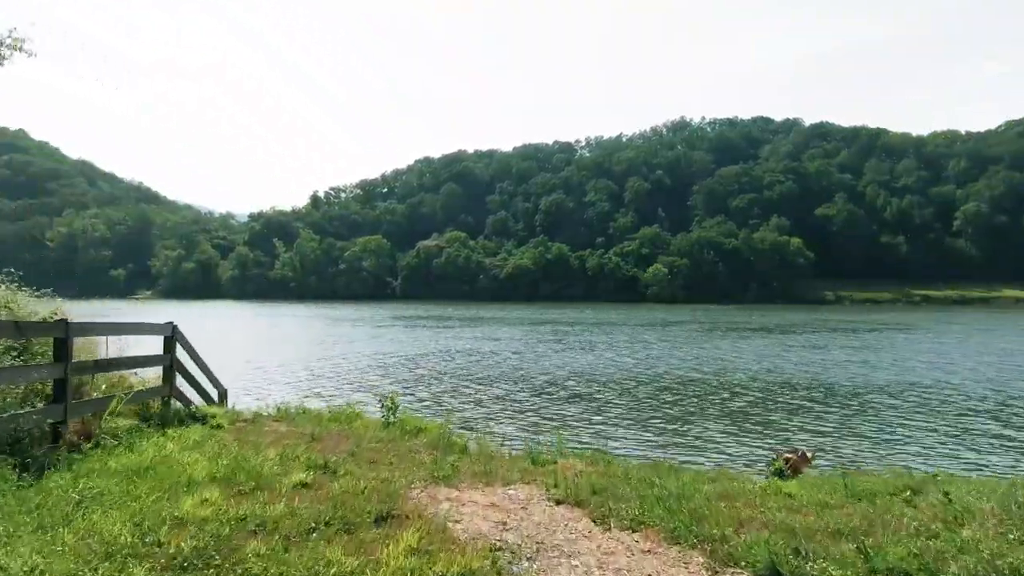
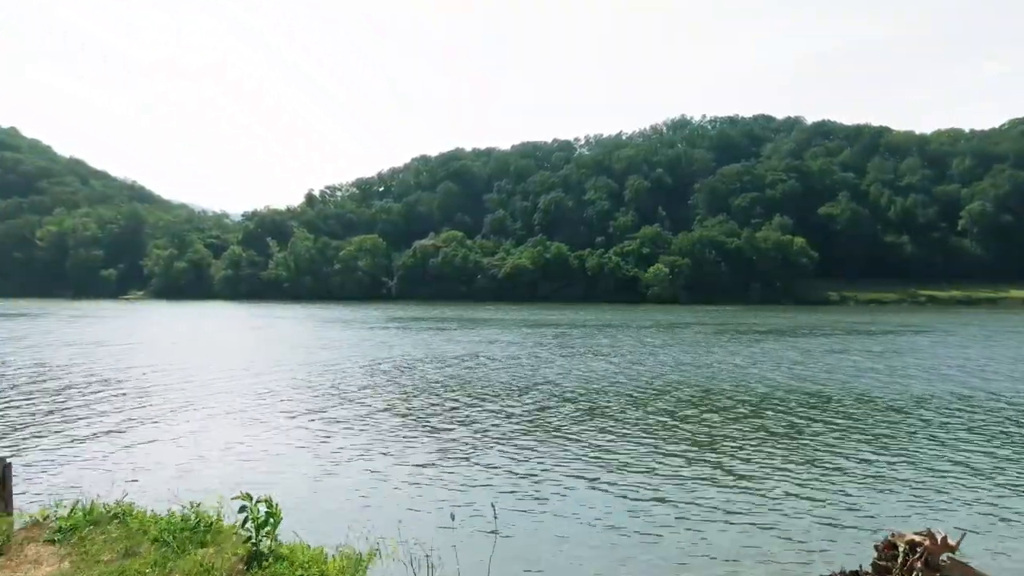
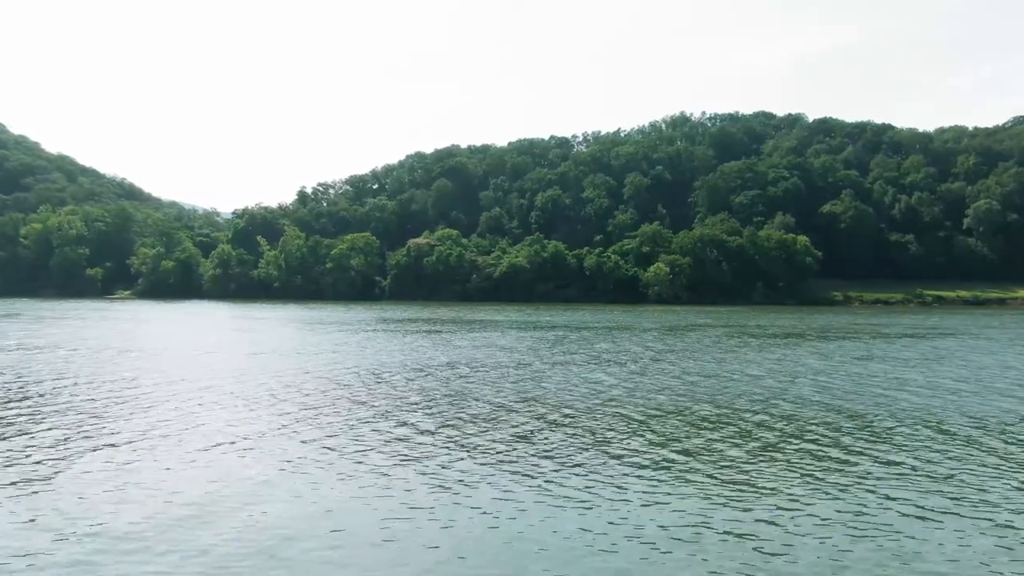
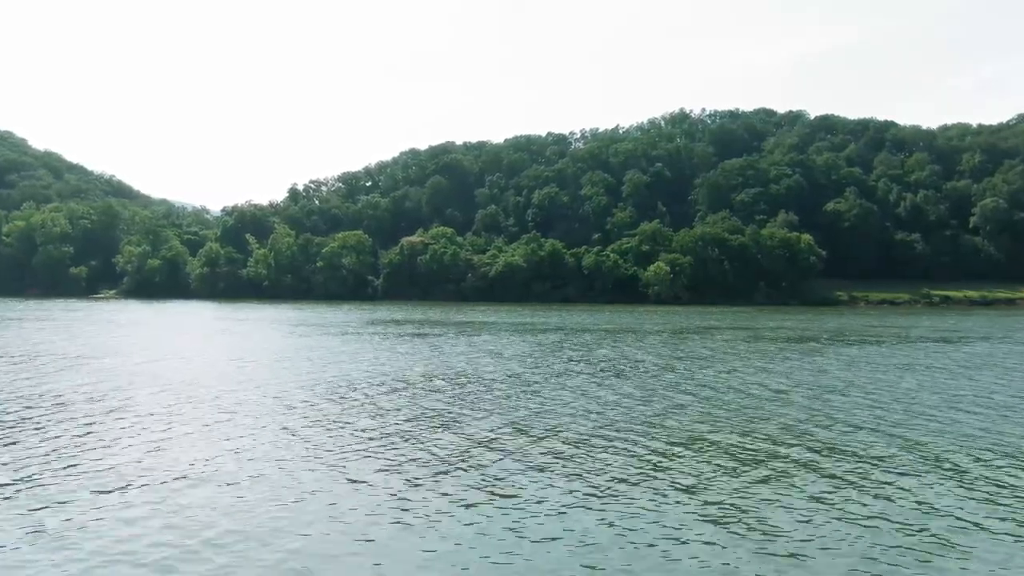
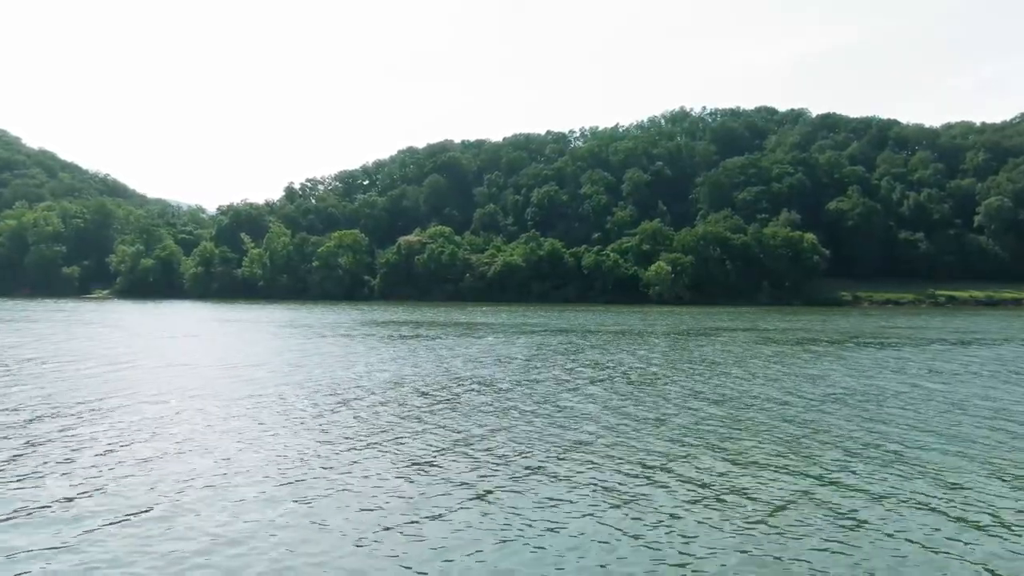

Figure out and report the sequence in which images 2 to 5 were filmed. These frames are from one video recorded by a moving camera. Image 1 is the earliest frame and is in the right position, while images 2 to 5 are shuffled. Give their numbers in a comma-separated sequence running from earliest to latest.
2, 3, 4, 5
